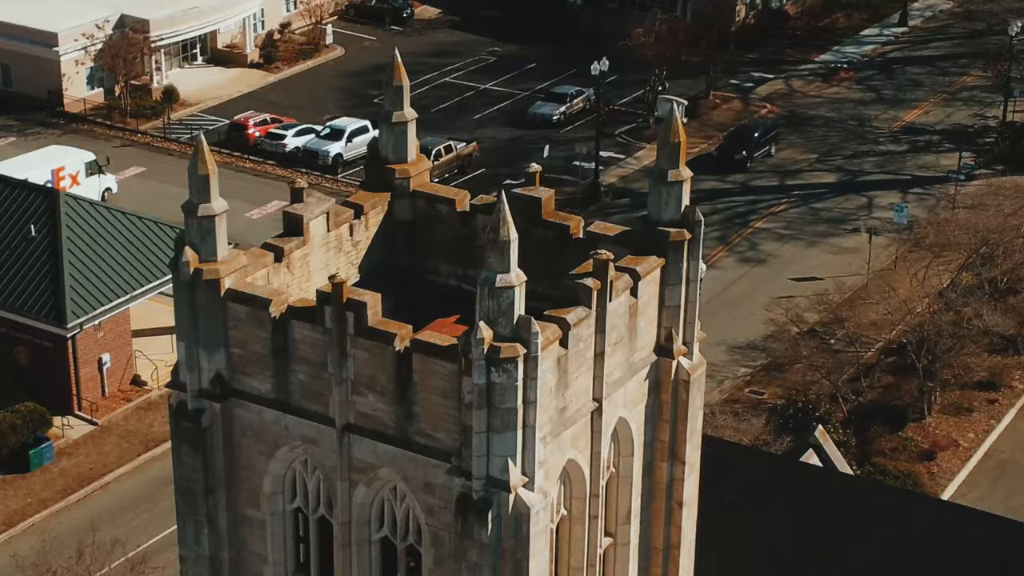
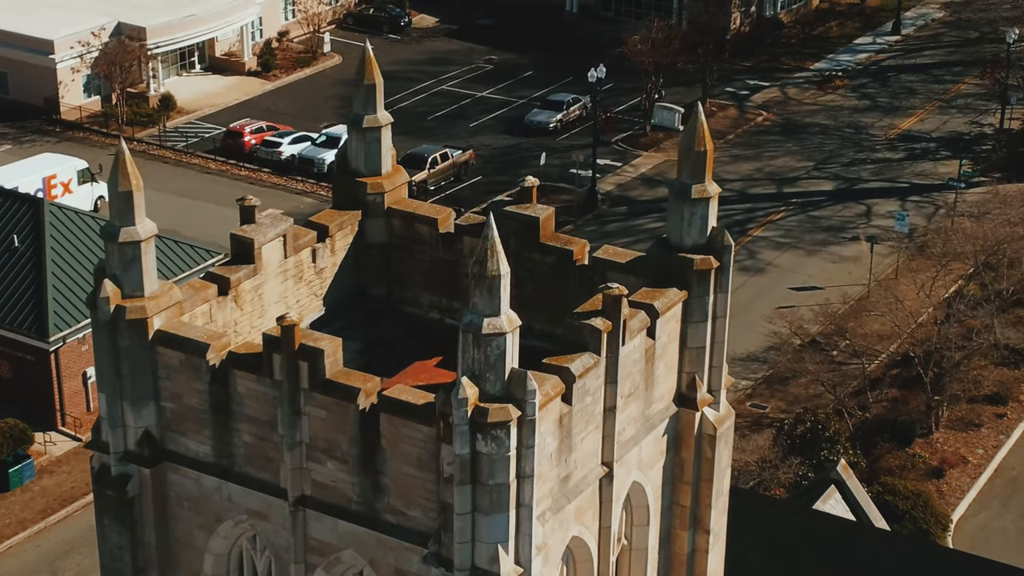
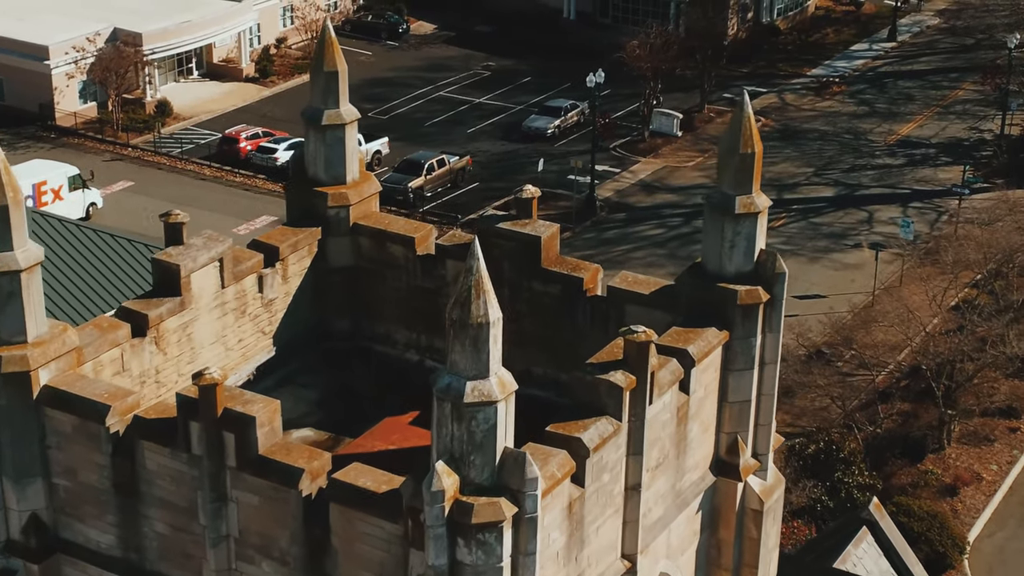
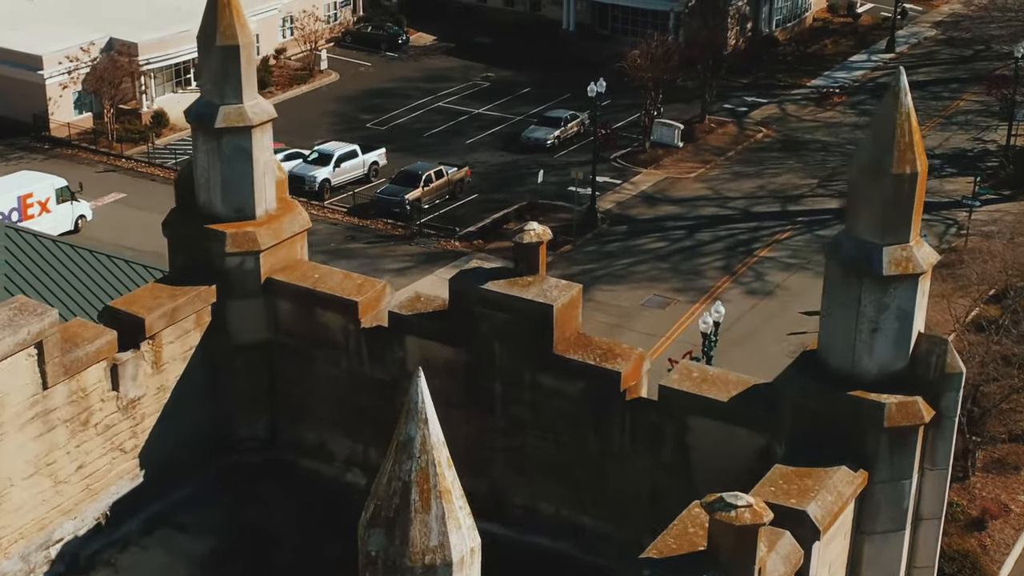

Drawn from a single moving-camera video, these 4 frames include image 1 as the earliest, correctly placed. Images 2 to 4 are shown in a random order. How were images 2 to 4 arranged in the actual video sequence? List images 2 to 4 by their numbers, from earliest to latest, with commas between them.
2, 3, 4
